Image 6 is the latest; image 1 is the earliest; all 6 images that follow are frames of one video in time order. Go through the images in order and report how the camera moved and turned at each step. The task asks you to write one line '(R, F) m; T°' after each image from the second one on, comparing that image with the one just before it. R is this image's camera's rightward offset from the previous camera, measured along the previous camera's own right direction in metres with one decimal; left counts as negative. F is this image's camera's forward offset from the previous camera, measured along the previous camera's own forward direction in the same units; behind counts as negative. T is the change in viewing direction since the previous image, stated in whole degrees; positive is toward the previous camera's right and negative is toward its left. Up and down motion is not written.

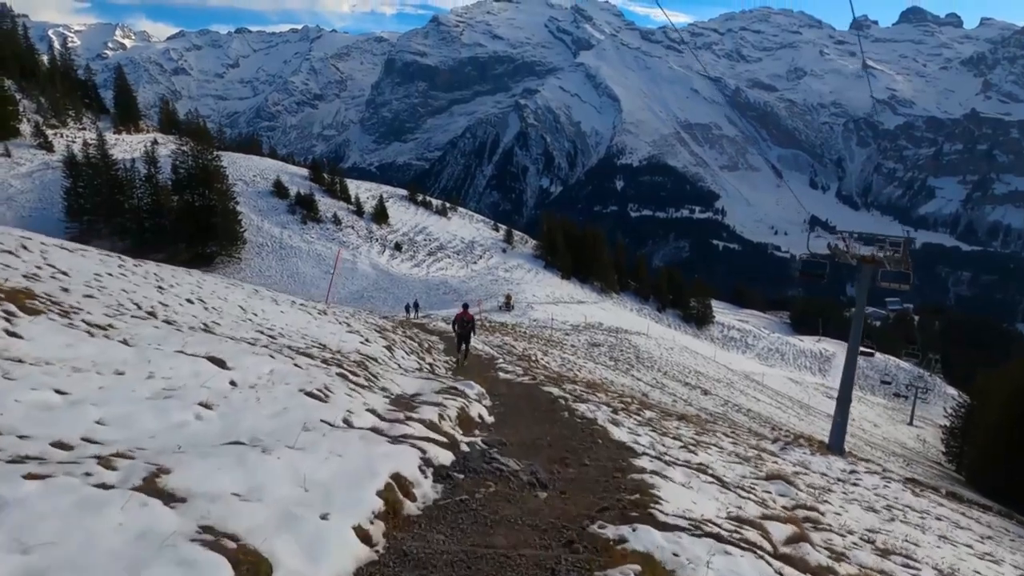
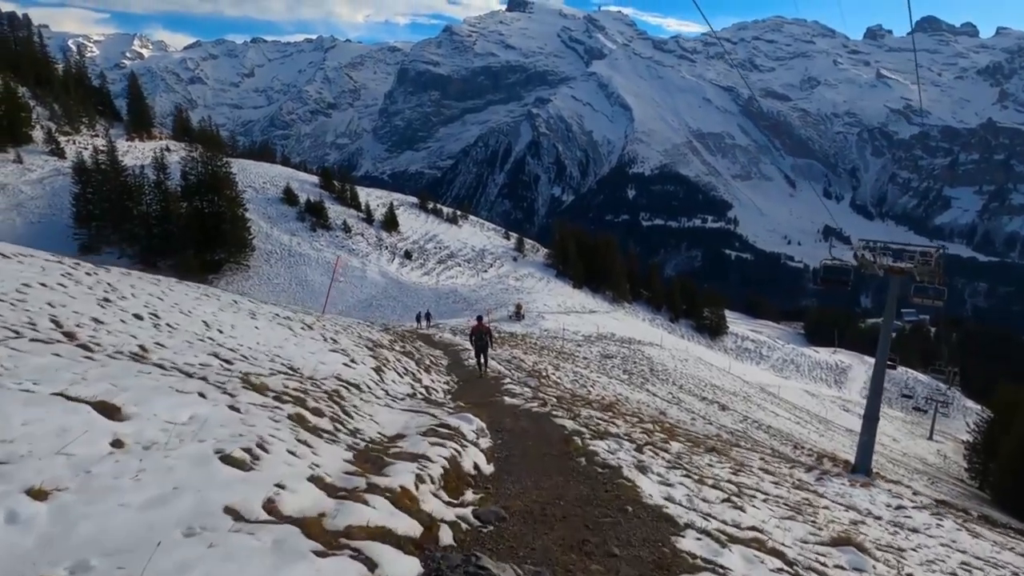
(0.0, +1.0) m; -1°
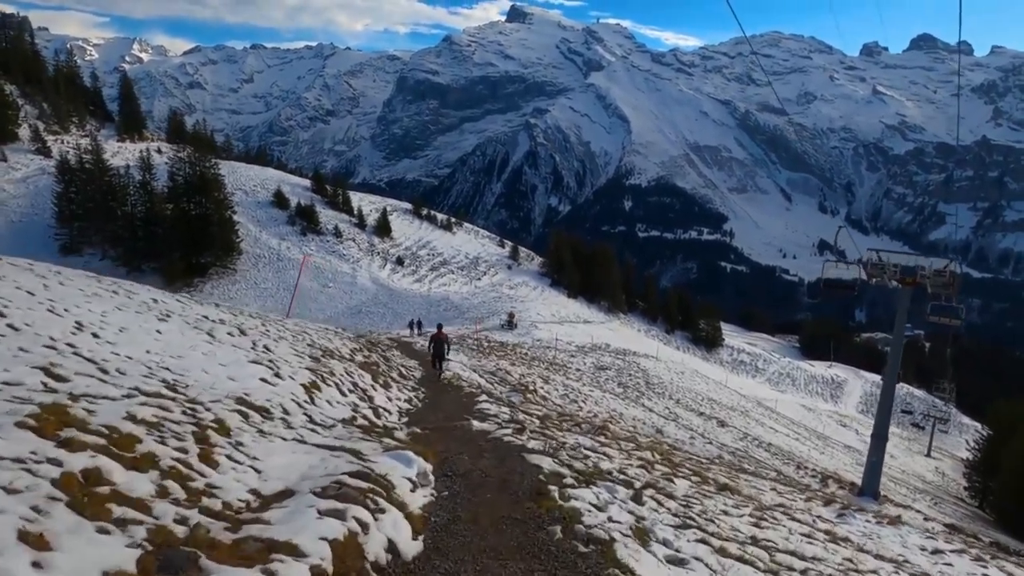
(+0.3, +1.3) m; 0°
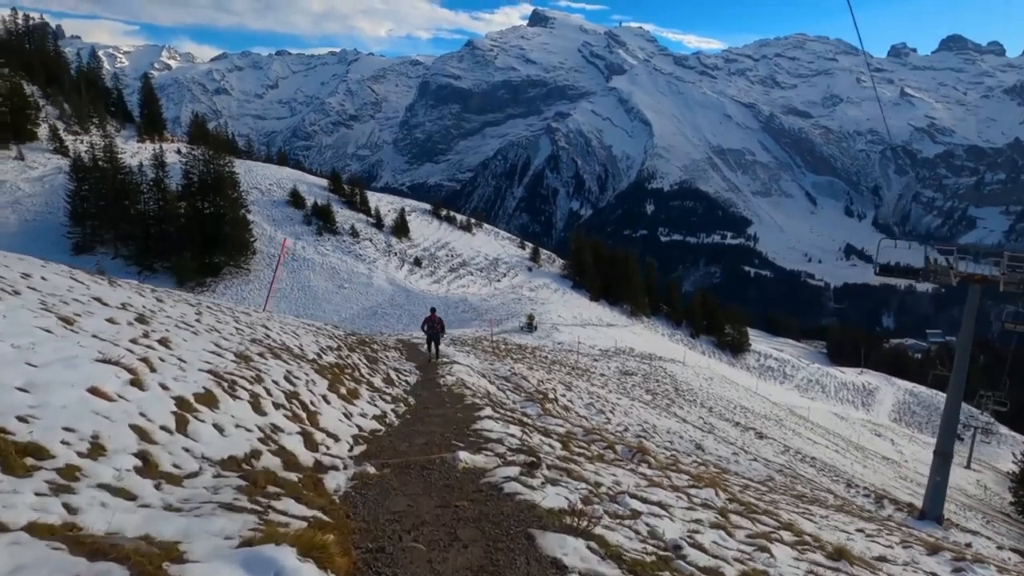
(+0.1, +2.0) m; -2°
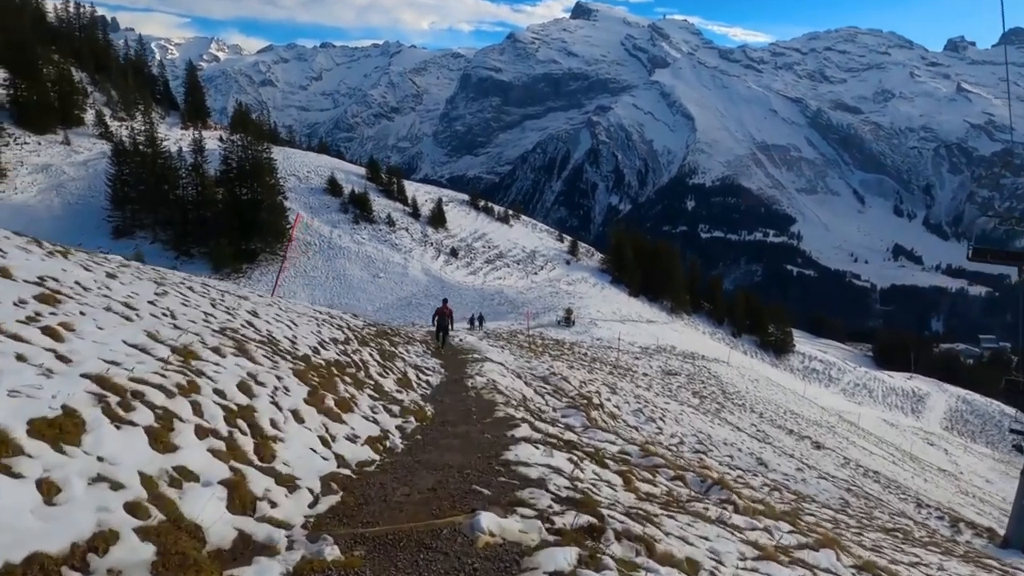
(-0.1, +1.5) m; -4°
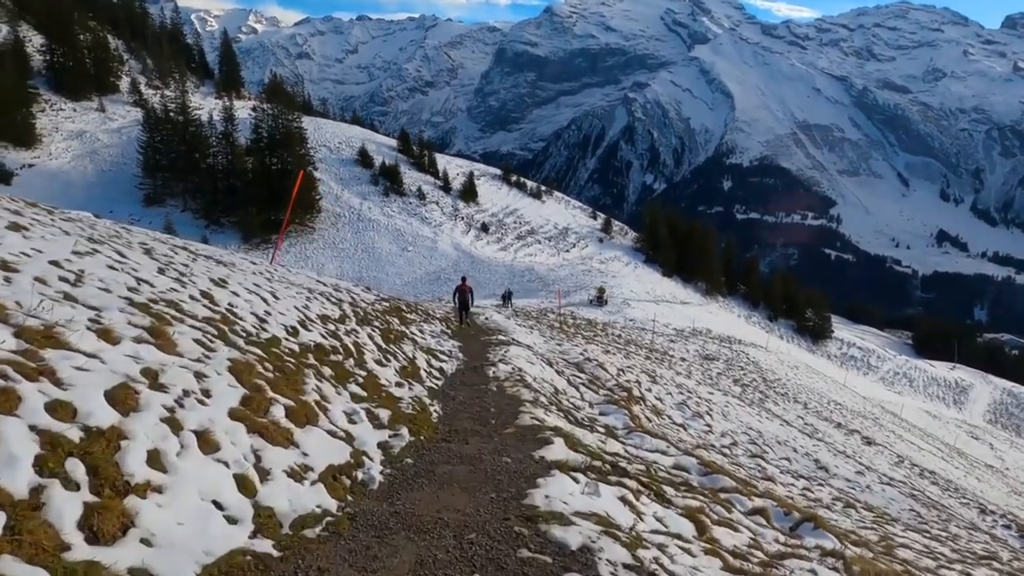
(0.0, +1.3) m; -3°
